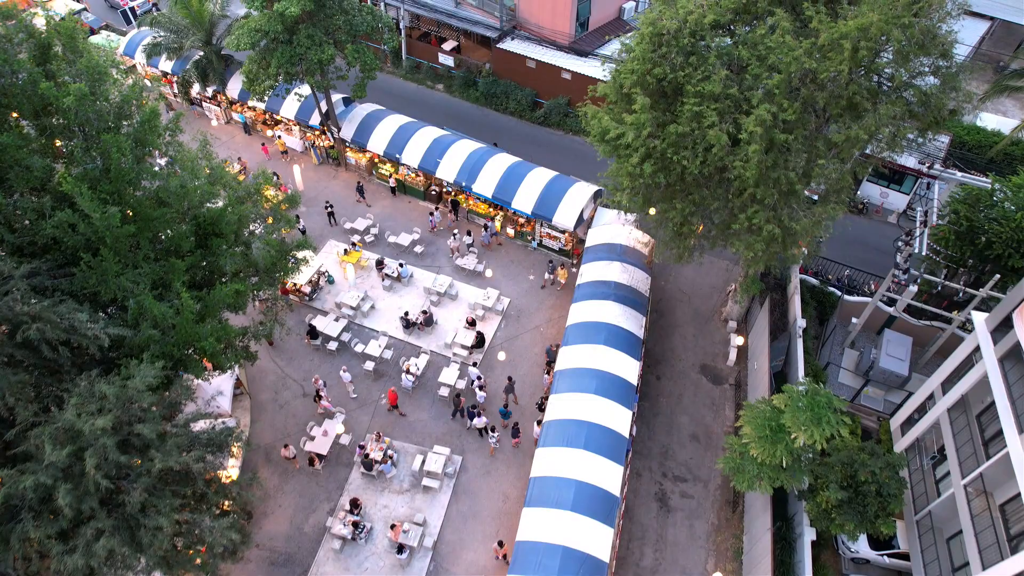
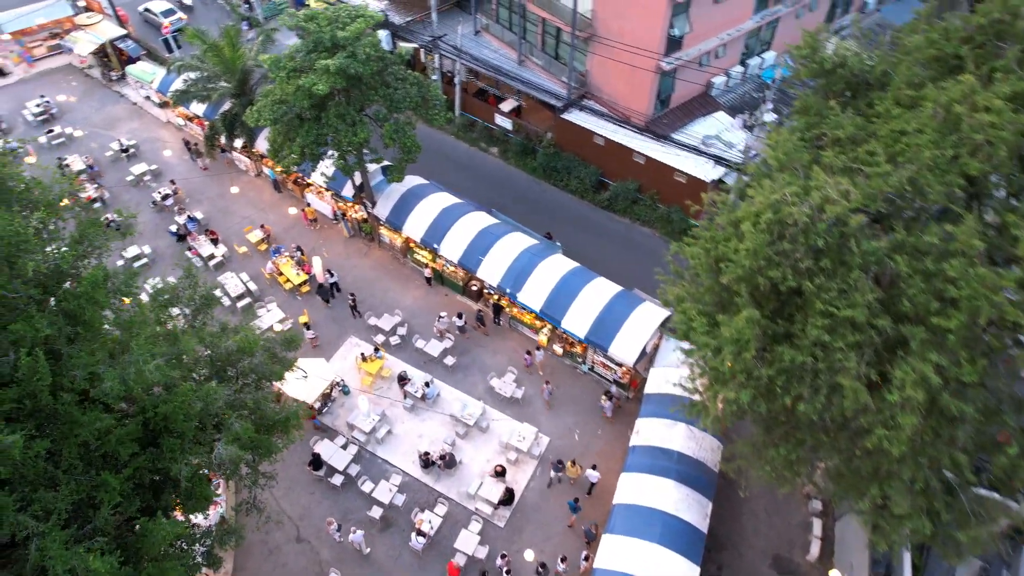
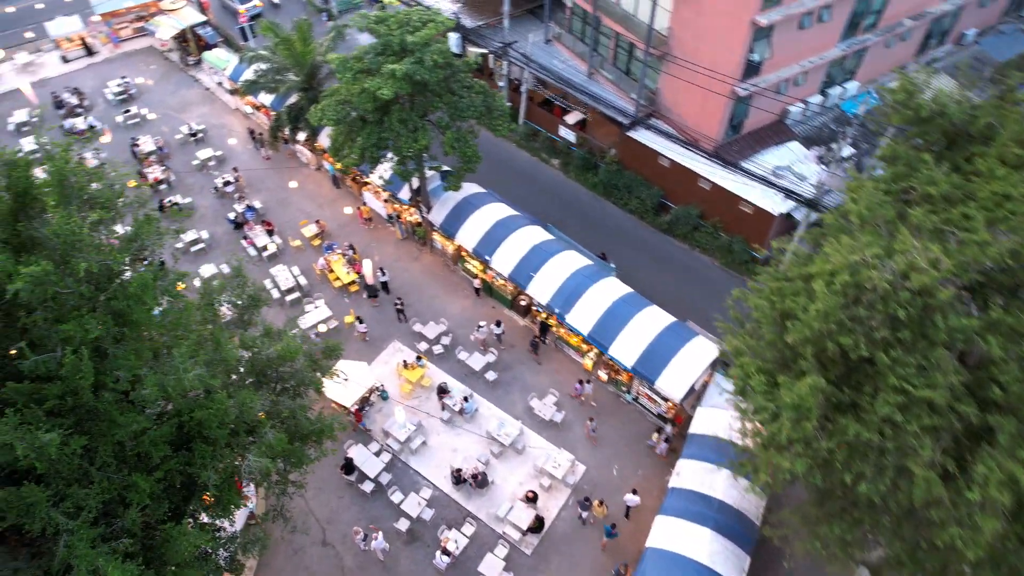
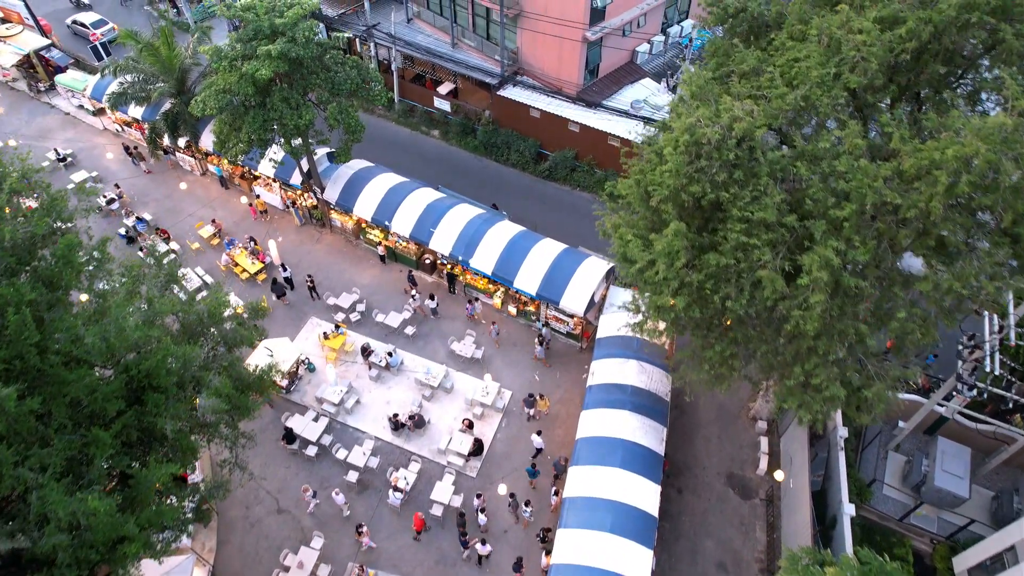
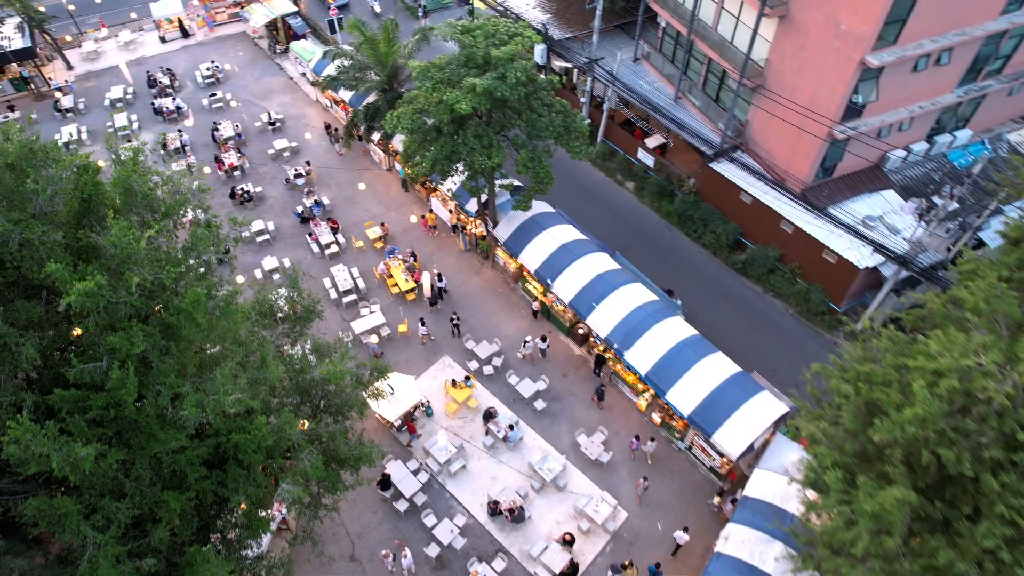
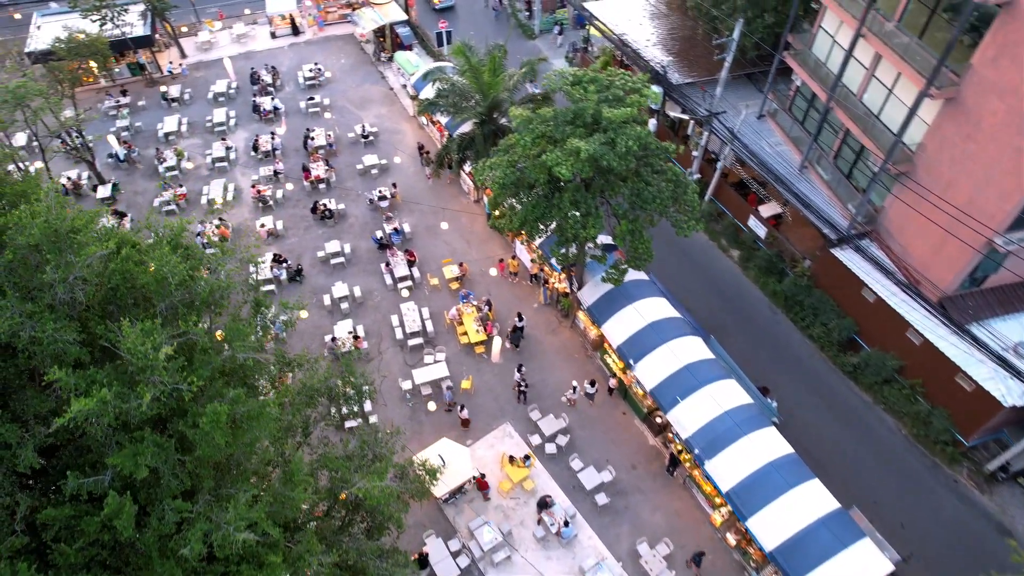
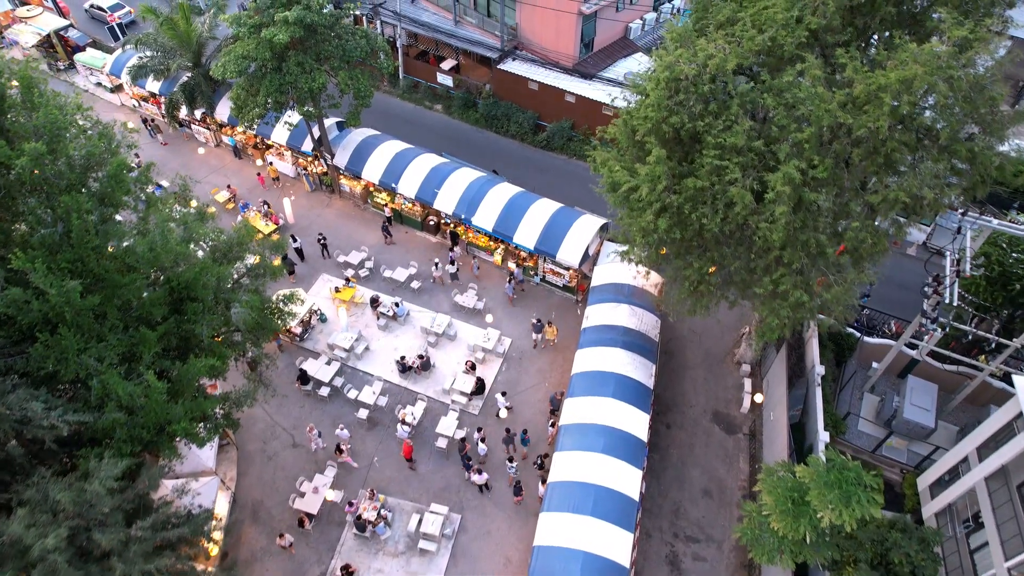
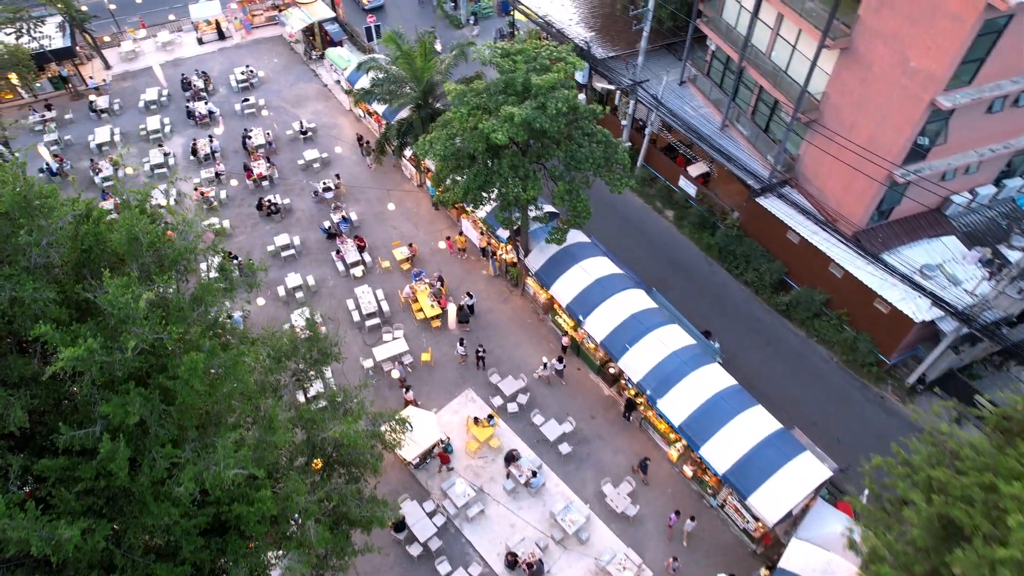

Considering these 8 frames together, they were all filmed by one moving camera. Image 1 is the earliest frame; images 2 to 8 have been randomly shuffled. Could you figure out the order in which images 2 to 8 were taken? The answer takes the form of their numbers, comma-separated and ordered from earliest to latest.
7, 4, 2, 3, 5, 8, 6
